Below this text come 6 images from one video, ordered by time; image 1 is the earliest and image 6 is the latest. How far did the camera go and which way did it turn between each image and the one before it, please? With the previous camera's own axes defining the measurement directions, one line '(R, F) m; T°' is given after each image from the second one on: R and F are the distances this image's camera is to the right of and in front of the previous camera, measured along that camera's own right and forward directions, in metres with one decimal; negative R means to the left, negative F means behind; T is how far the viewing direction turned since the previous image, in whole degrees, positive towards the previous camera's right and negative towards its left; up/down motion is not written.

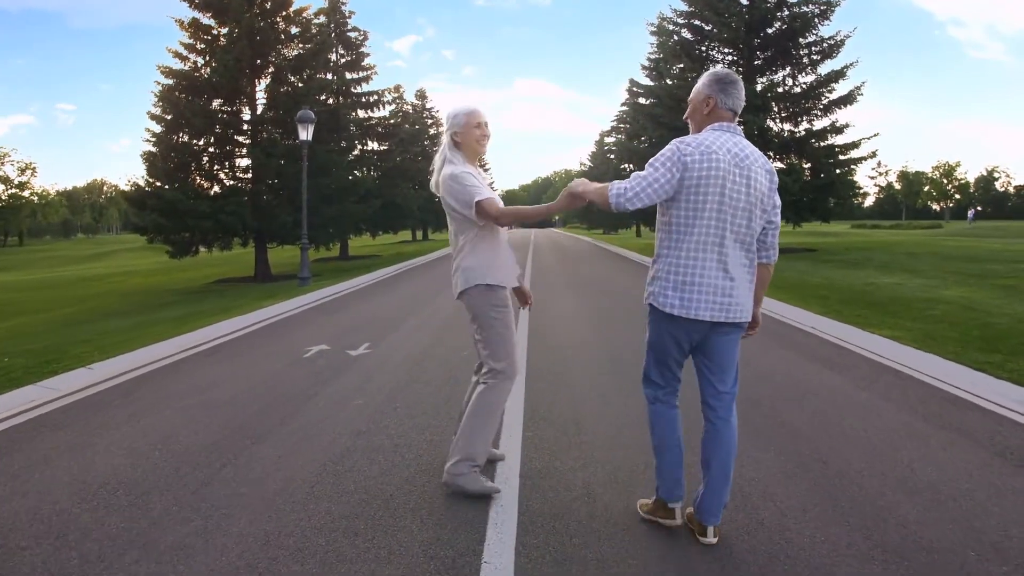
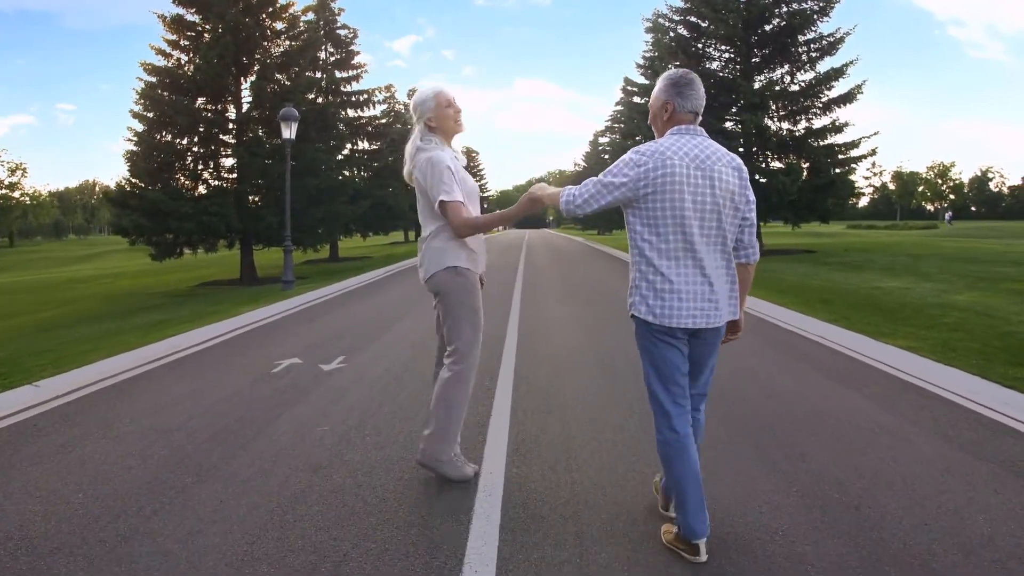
(+0.1, +0.7) m; 0°
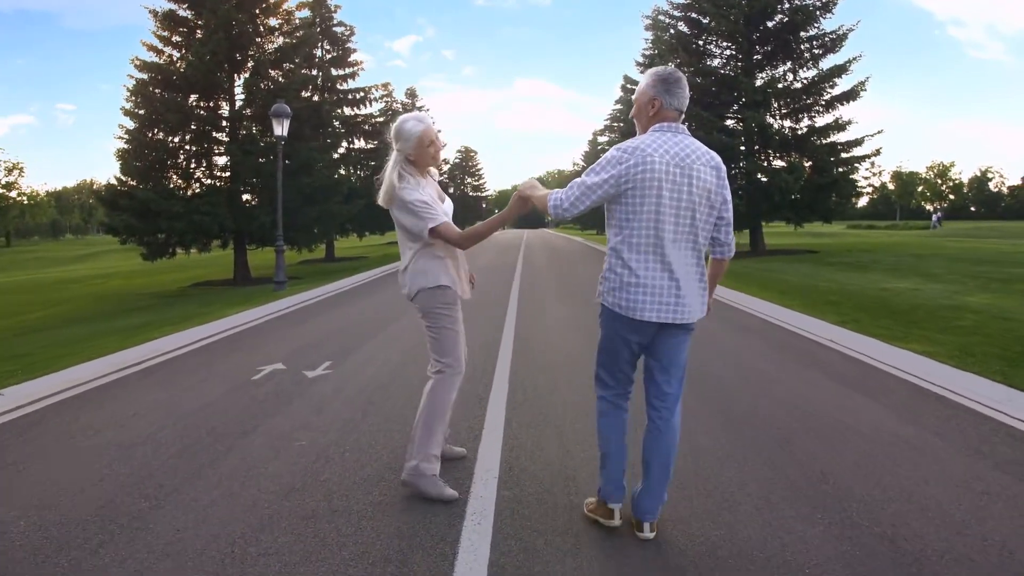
(0.0, +0.5) m; 0°
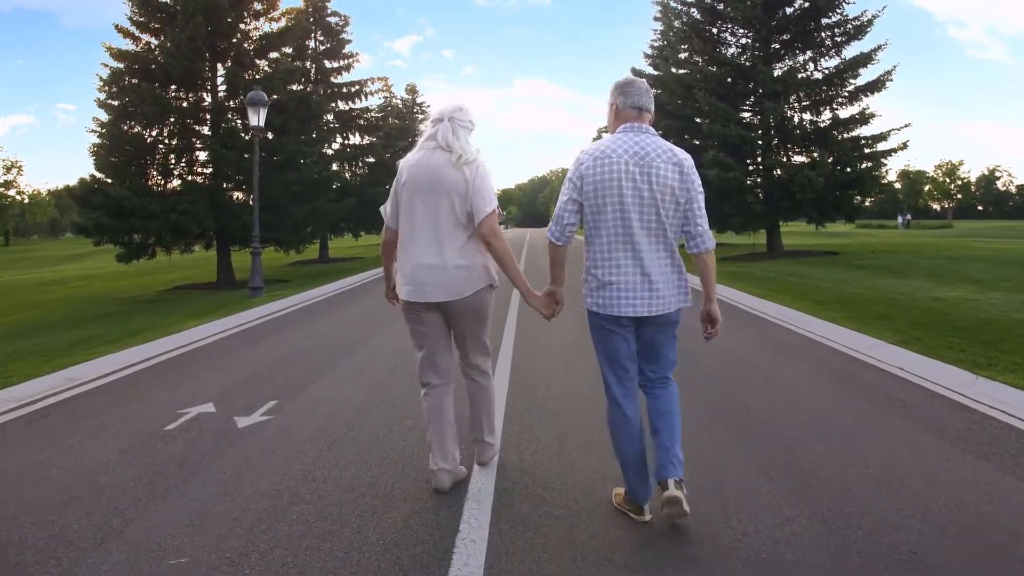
(+0.1, +1.8) m; 0°
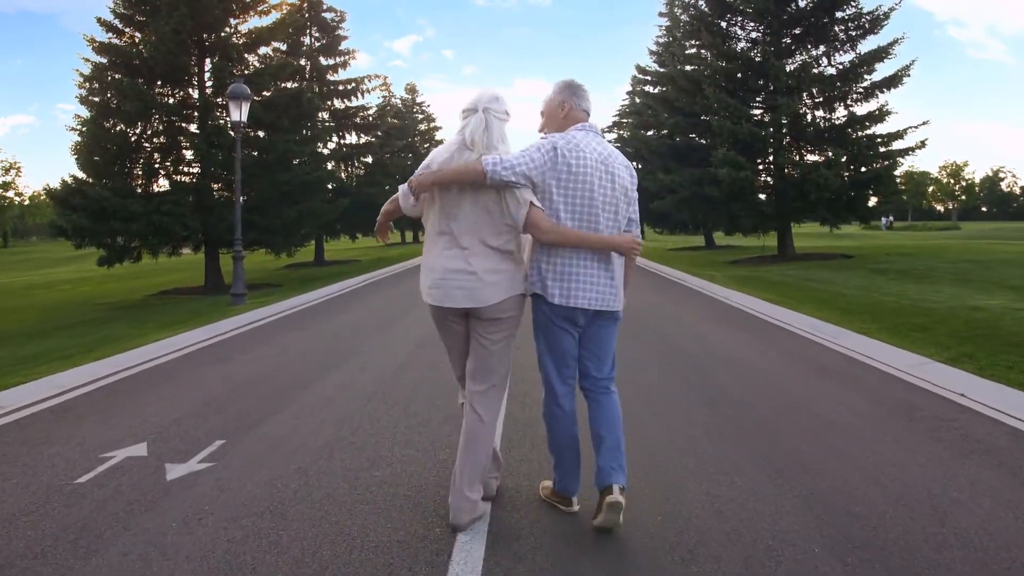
(0.0, +1.1) m; 0°
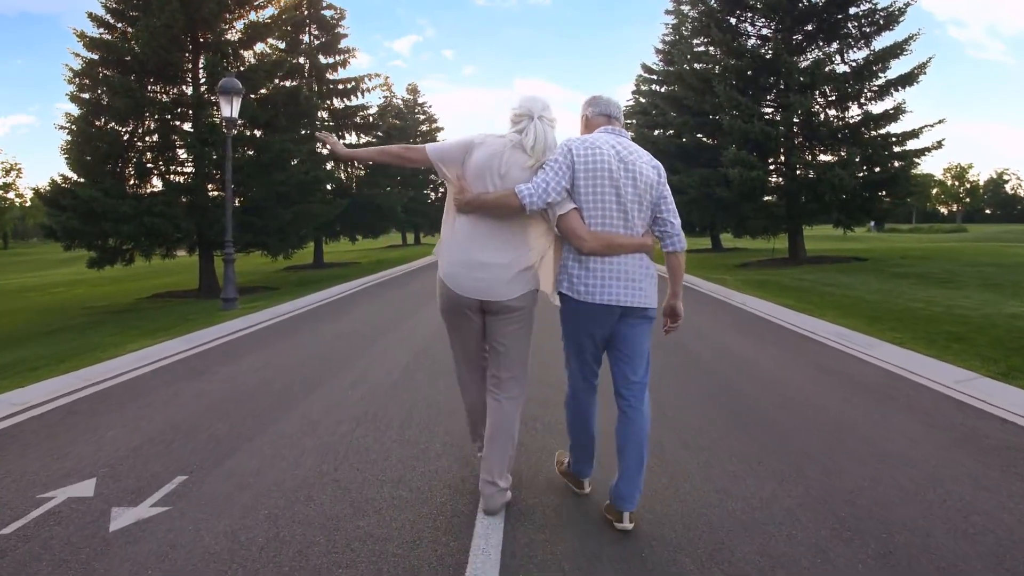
(-0.1, +0.8) m; 0°
